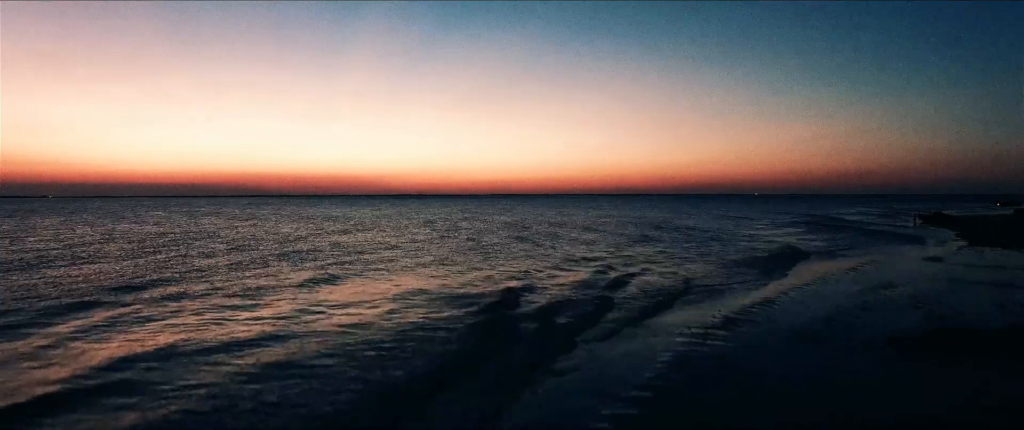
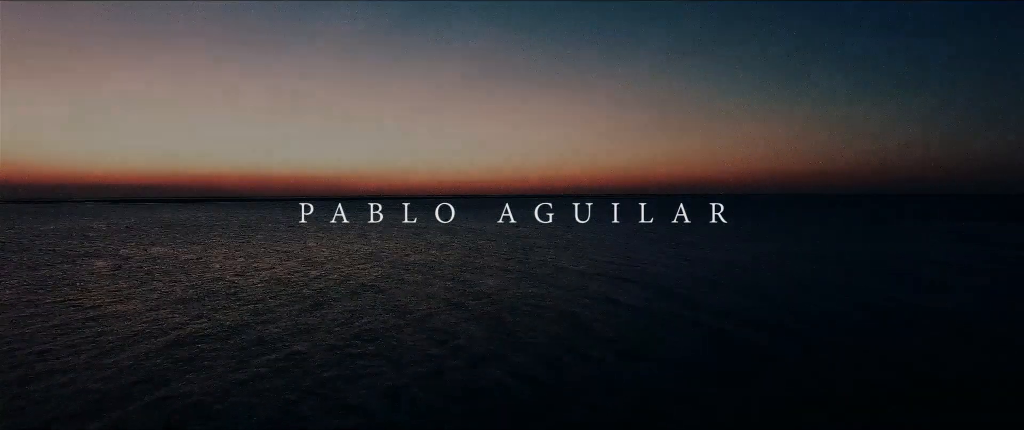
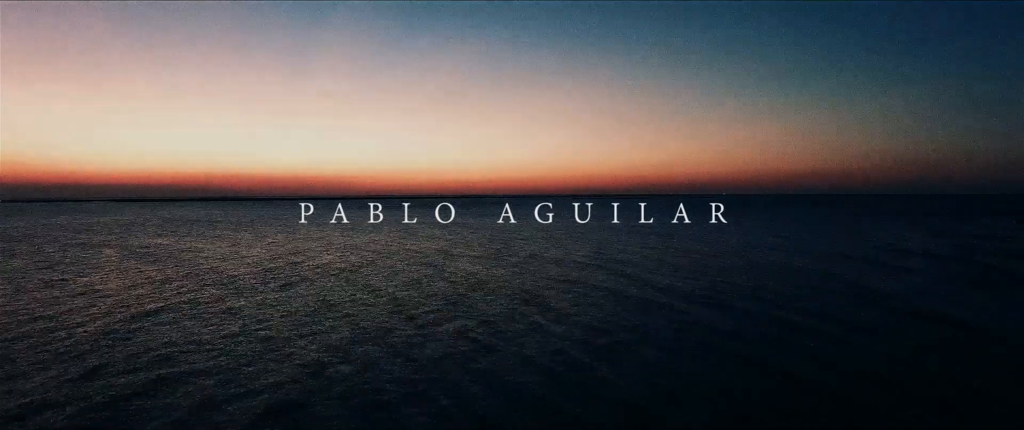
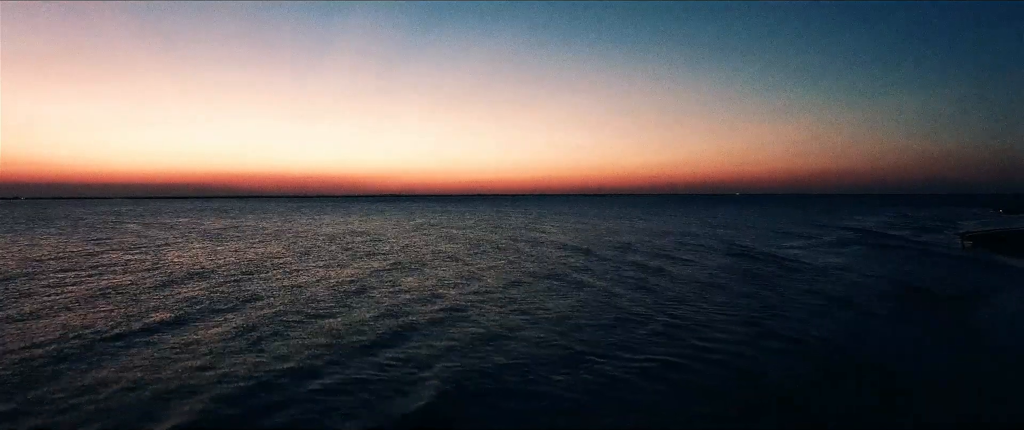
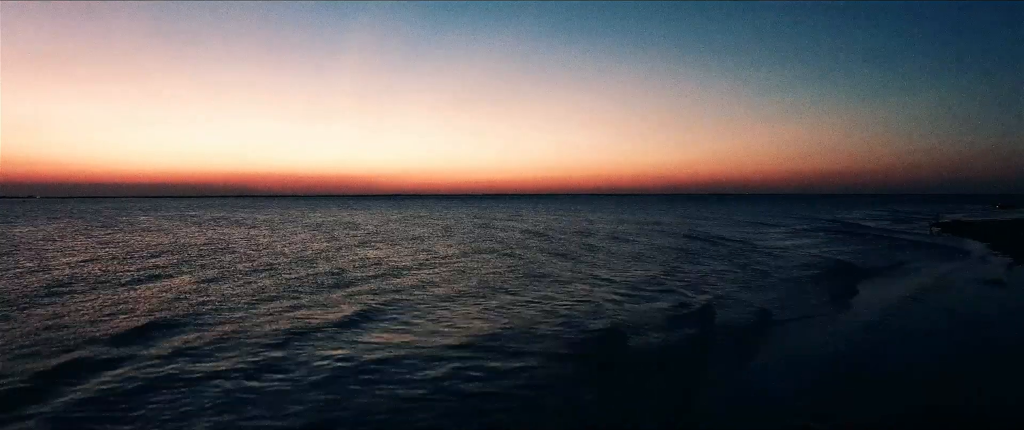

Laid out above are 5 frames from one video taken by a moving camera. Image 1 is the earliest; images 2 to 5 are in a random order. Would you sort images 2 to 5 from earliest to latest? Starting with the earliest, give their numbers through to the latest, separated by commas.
5, 4, 3, 2
